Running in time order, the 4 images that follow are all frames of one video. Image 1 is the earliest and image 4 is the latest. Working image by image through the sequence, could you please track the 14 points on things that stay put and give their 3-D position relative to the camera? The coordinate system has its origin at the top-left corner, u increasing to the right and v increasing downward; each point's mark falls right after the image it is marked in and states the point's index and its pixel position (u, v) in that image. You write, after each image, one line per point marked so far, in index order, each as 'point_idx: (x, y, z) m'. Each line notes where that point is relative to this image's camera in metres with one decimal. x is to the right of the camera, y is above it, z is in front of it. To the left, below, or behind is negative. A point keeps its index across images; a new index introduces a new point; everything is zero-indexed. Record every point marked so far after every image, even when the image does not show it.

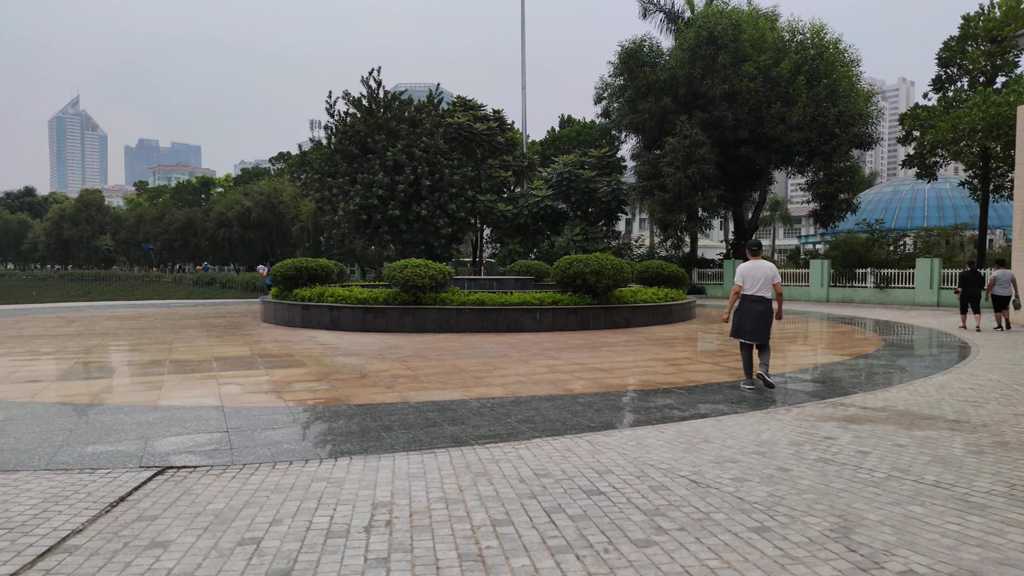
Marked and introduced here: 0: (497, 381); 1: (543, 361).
0: (-0.1, -0.9, +6.7) m
1: (+0.4, -0.9, +8.1) m
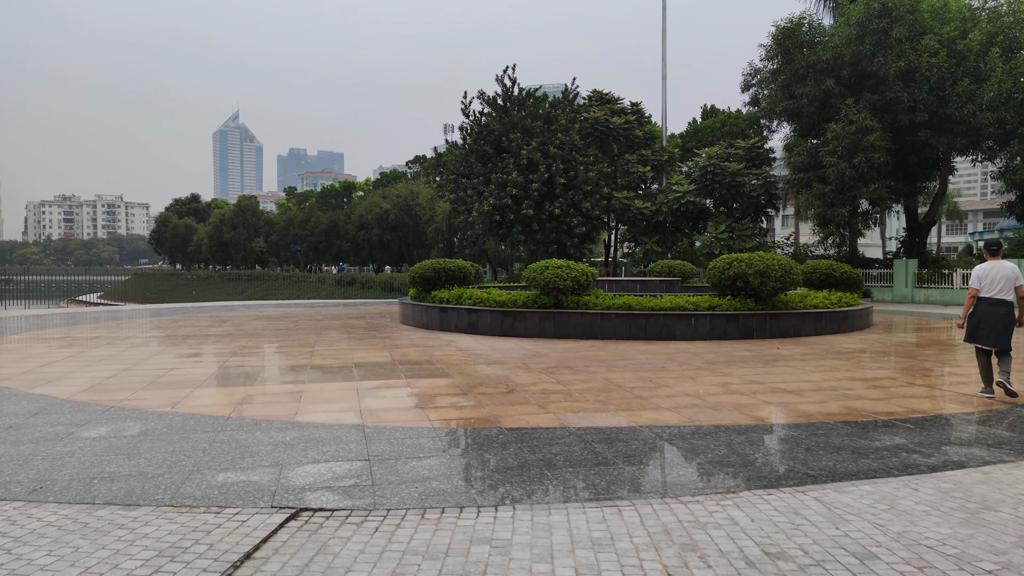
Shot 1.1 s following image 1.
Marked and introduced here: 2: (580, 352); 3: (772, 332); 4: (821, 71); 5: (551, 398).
0: (+1.3, -1.0, +5.7) m
1: (+2.0, -0.9, +7.0) m
2: (+0.9, -0.8, +8.9) m
3: (+4.0, -0.7, +10.7) m
4: (+8.9, +6.2, +19.8) m
5: (+0.3, -0.9, +5.9) m
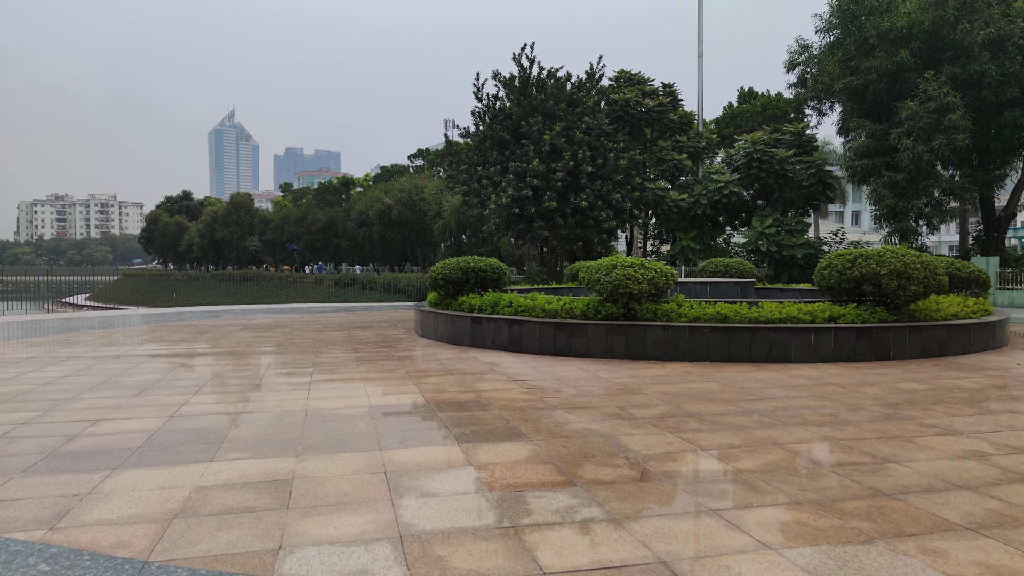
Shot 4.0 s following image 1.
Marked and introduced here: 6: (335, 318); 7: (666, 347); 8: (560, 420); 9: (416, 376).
0: (+2.0, -1.0, +3.2) m
1: (+2.8, -1.0, +4.5) m
2: (+1.6, -0.9, +6.4) m
3: (+4.7, -0.7, +8.2) m
4: (+9.5, +6.2, +17.3) m
5: (+1.1, -1.0, +3.4) m
6: (-3.9, -0.6, +15.0) m
7: (+1.8, -0.7, +8.1) m
8: (+0.3, -1.0, +5.0) m
9: (-1.0, -0.9, +7.2) m
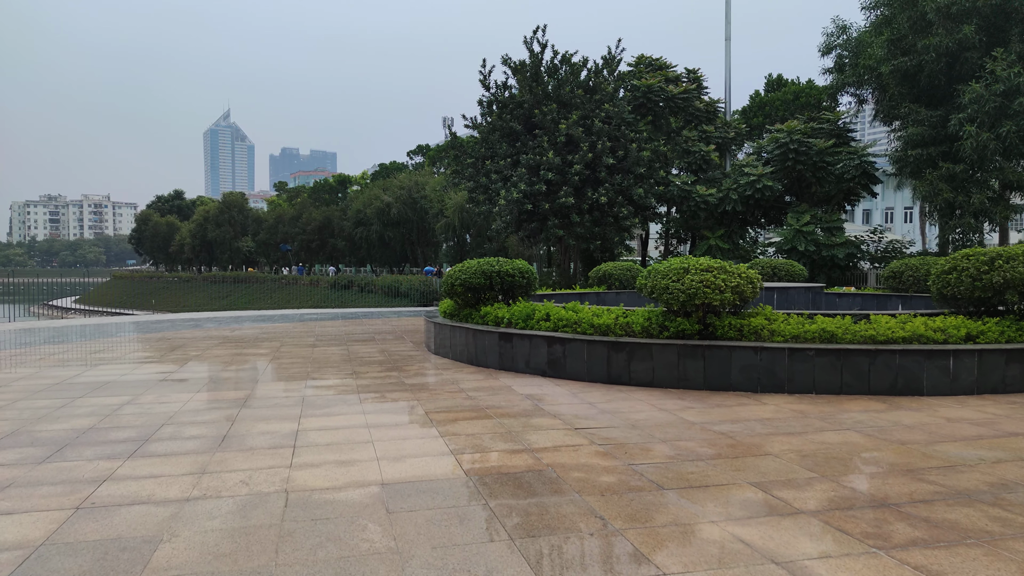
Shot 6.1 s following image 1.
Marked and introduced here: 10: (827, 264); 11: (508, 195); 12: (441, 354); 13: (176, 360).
0: (+2.5, -1.1, +1.4) m
1: (+3.2, -1.1, +2.7) m
2: (+2.0, -1.0, +4.6) m
3: (+5.2, -0.8, +6.4) m
4: (+9.9, +6.1, +15.5) m
5: (+1.5, -1.1, +1.6) m
6: (-3.5, -0.7, +13.1) m
7: (+2.2, -0.8, +6.3) m
8: (+0.8, -1.1, +3.2) m
9: (-0.6, -1.0, +5.3) m
10: (+8.9, +0.7, +19.3) m
11: (0.0, +2.6, +18.9) m
12: (-0.9, -0.9, +8.9) m
13: (-4.6, -1.0, +9.4) m
